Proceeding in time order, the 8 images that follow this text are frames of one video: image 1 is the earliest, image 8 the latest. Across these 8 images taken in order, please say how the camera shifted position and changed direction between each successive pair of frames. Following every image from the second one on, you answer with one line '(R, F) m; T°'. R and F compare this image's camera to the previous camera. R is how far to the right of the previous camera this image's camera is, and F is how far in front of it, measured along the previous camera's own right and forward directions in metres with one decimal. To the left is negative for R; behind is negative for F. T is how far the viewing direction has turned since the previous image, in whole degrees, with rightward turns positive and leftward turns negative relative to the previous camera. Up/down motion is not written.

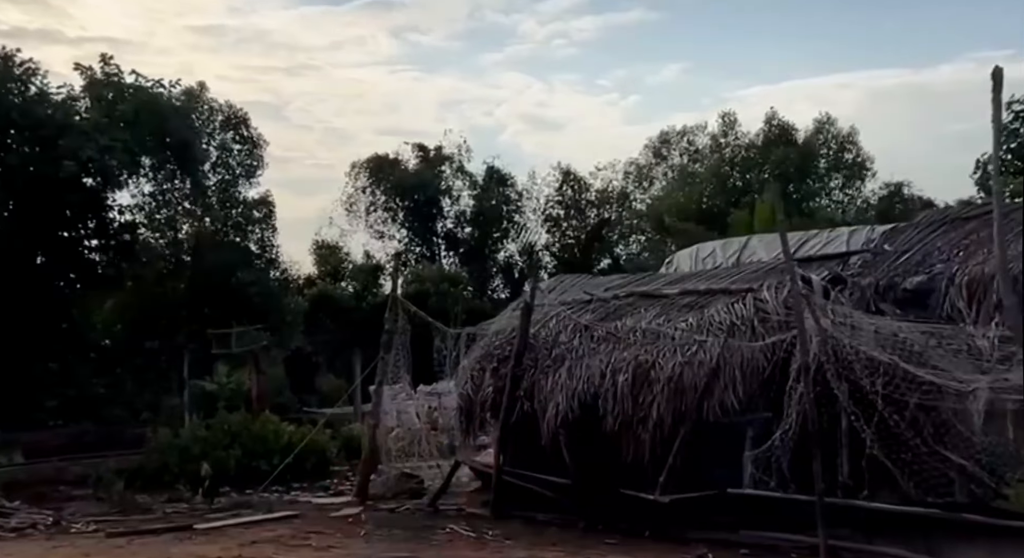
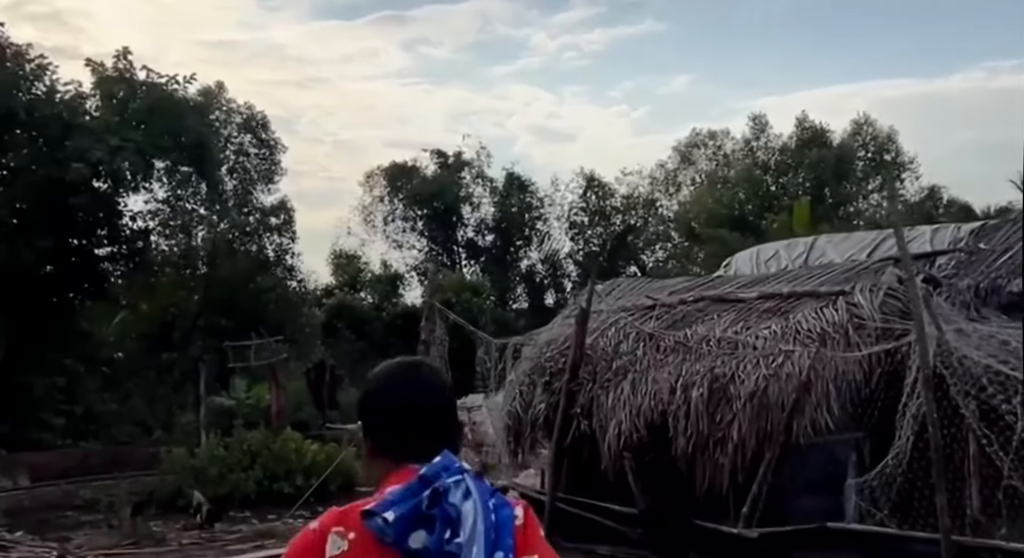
(-0.4, +1.3) m; -1°
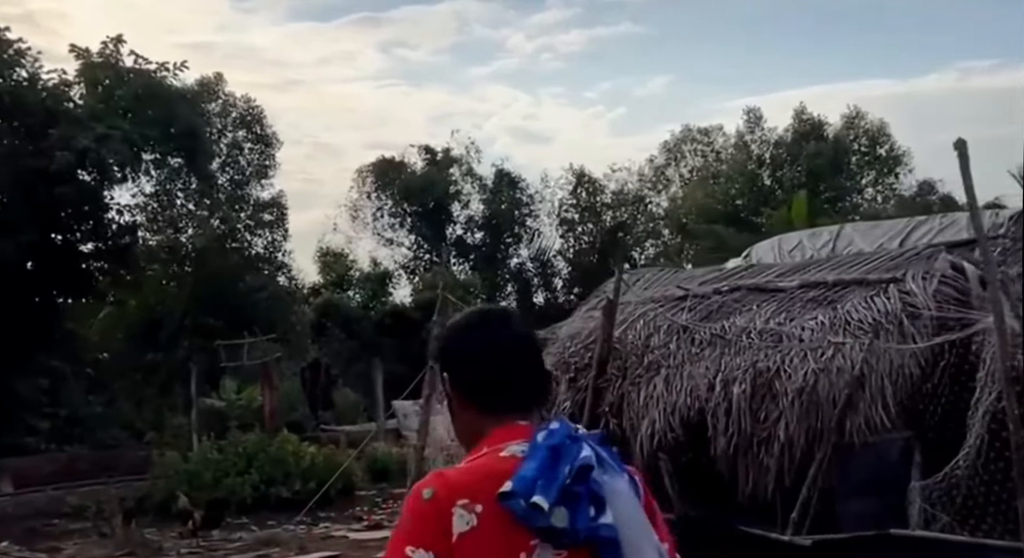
(-0.4, +0.7) m; +1°
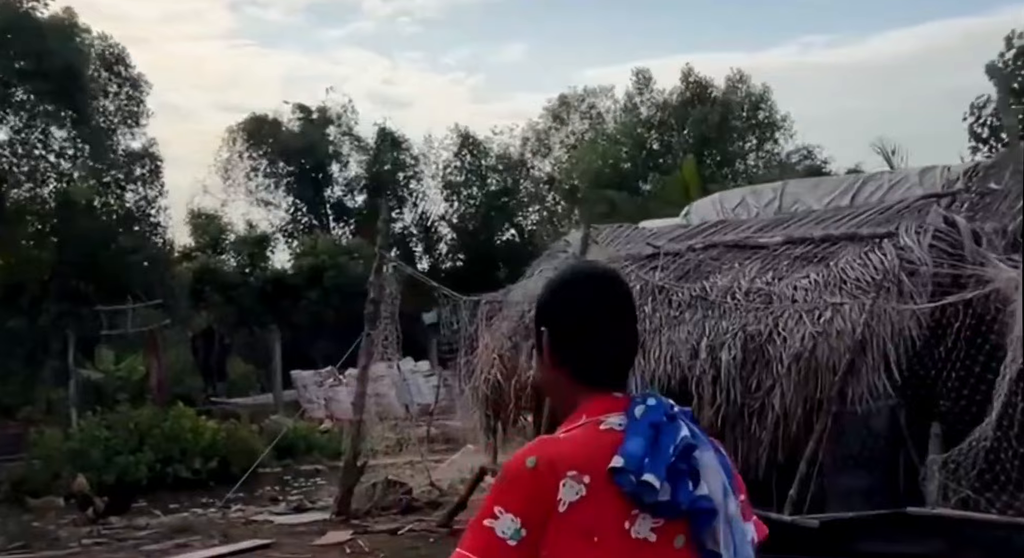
(-0.9, +1.0) m; +8°
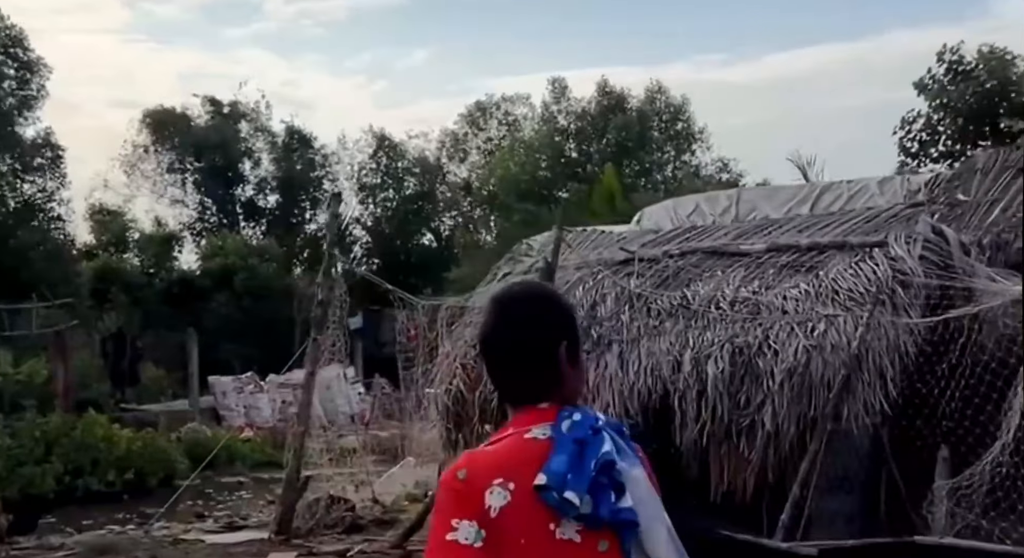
(-0.6, +0.6) m; +6°
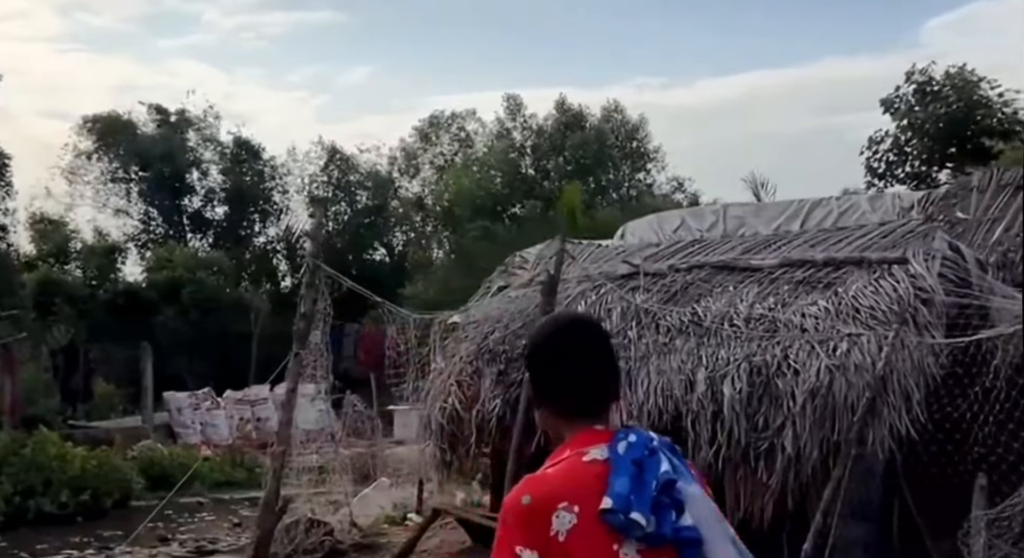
(-0.5, +0.4) m; +3°
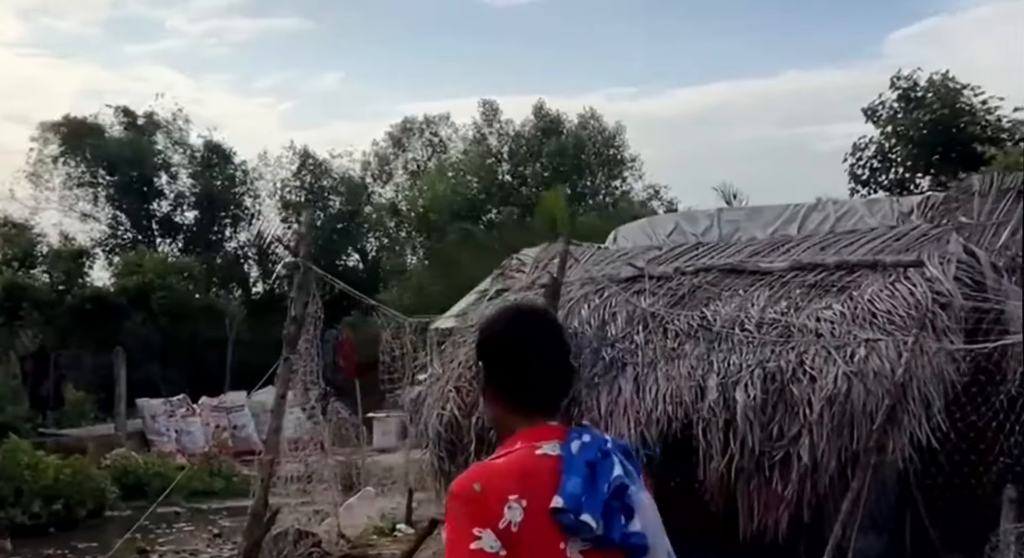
(-0.3, +0.3) m; +2°
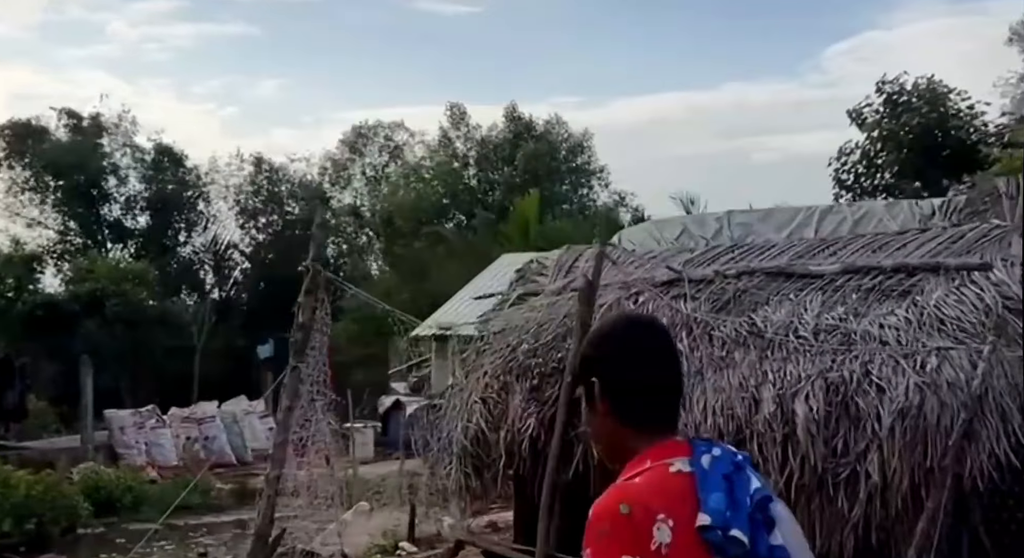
(-0.6, +0.6) m; +3°
